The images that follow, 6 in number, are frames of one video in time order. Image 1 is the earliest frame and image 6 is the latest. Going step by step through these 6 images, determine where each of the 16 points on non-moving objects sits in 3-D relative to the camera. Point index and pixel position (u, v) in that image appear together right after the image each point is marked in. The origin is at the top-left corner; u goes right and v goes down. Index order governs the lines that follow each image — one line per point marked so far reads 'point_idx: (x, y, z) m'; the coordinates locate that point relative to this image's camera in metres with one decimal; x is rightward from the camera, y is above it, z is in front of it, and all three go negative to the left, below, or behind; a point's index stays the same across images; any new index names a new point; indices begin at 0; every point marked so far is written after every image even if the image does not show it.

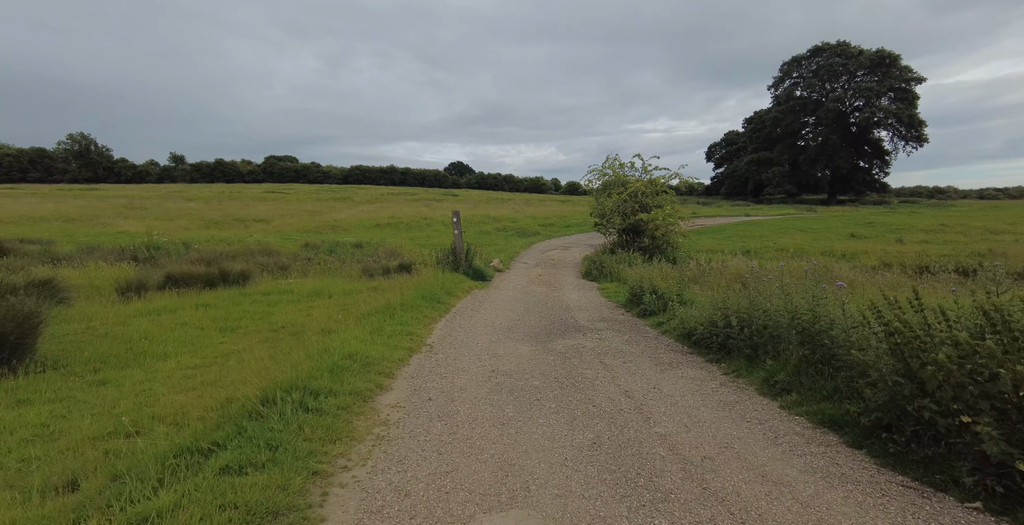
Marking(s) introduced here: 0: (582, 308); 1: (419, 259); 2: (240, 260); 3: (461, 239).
0: (+1.5, -1.0, +10.0) m
1: (-3.3, +0.1, +16.9) m
2: (-9.2, +0.1, +16.1) m
3: (-1.6, +0.7, +14.8) m
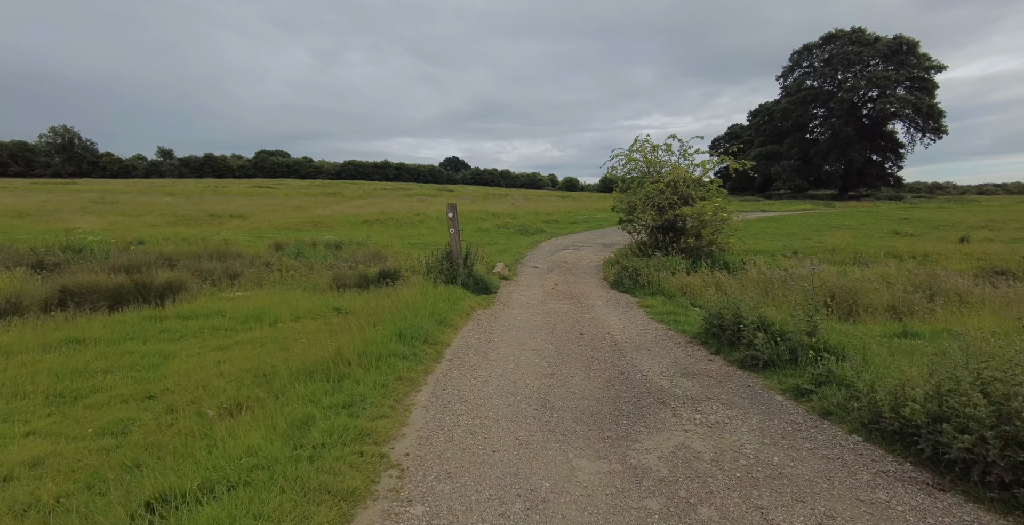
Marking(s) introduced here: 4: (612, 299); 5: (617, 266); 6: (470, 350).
0: (+1.8, -1.2, +6.7) m
1: (-3.1, 0.0, +13.6) m
2: (-9.0, -0.1, +12.8) m
3: (-1.3, +0.6, +11.6) m
4: (+2.4, -0.9, +11.1) m
5: (+3.0, -0.1, +13.6) m
6: (-0.5, -1.1, +6.1) m
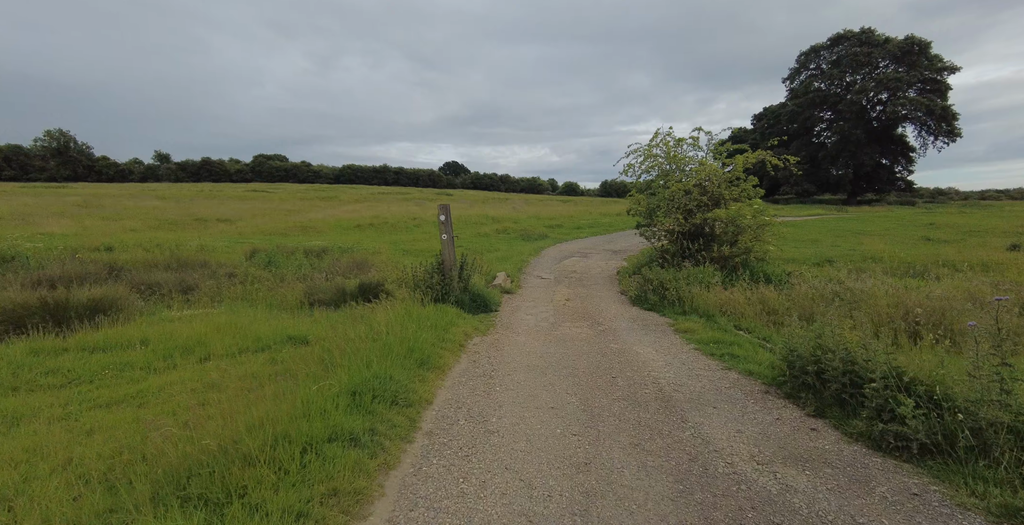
0: (+1.9, -1.4, +4.8) m
1: (-3.0, -0.3, +11.7) m
2: (-8.9, -0.3, +10.8) m
3: (-1.2, +0.3, +9.6) m
4: (+2.4, -1.1, +9.2) m
5: (+3.1, -0.4, +11.6) m
6: (-0.4, -1.3, +4.2) m
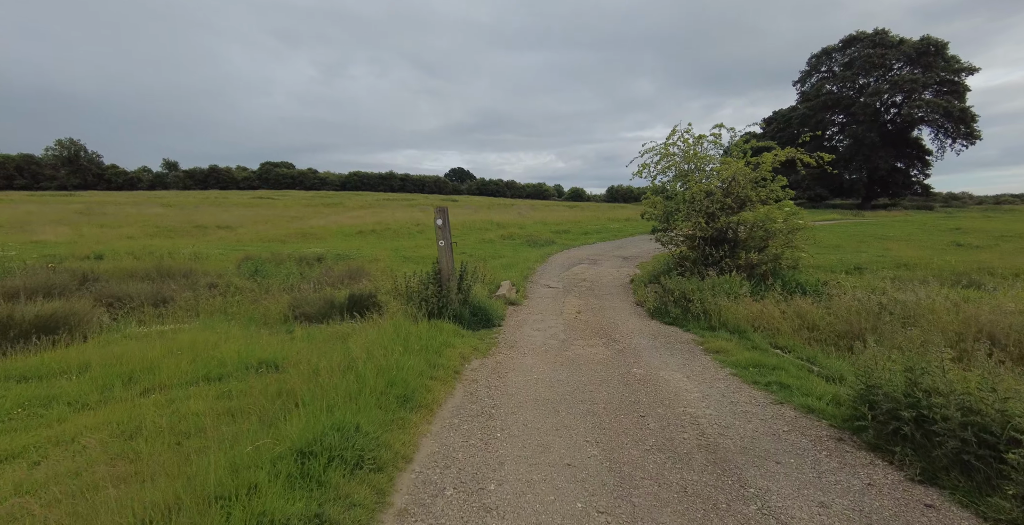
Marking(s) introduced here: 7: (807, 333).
0: (+1.9, -1.5, +3.7) m
1: (-2.8, -0.5, +10.7) m
2: (-8.8, -0.5, +9.9) m
3: (-1.1, +0.1, +8.6) m
4: (+2.5, -1.3, +8.1) m
5: (+3.3, -0.6, +10.6) m
6: (-0.4, -1.4, +3.1) m
7: (+4.9, -1.2, +8.0) m
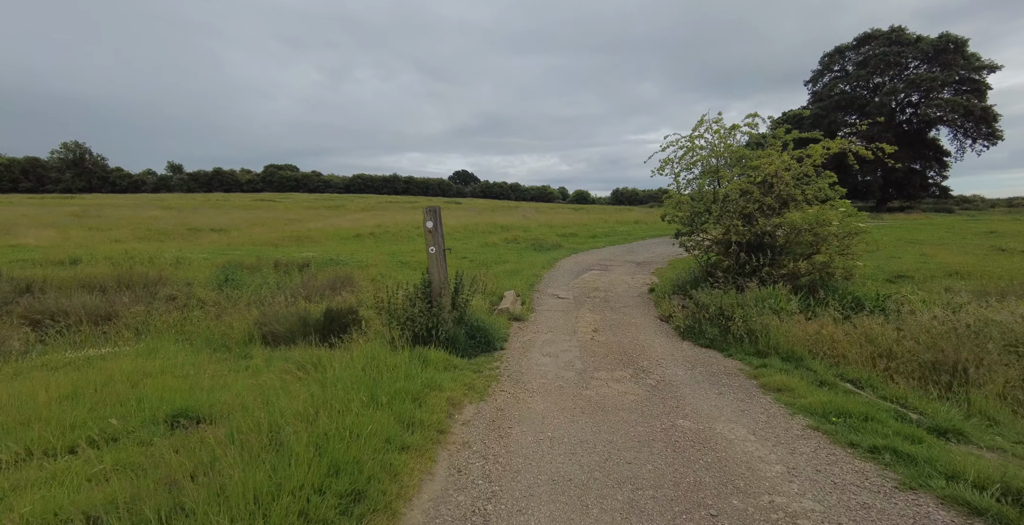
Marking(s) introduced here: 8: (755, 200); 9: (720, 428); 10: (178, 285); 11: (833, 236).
0: (+2.0, -1.7, +2.2) m
1: (-2.8, -0.7, +9.2) m
2: (-8.7, -0.7, +8.5) m
3: (-1.0, 0.0, +7.1) m
4: (+2.6, -1.5, +6.6) m
5: (+3.3, -0.8, +9.0) m
6: (-0.4, -1.6, +1.6) m
7: (+5.0, -1.3, +6.4) m
8: (+4.9, +1.3, +9.5) m
9: (+2.0, -1.6, +4.5) m
10: (-7.8, -0.5, +11.0) m
11: (+6.2, +0.5, +9.2) m
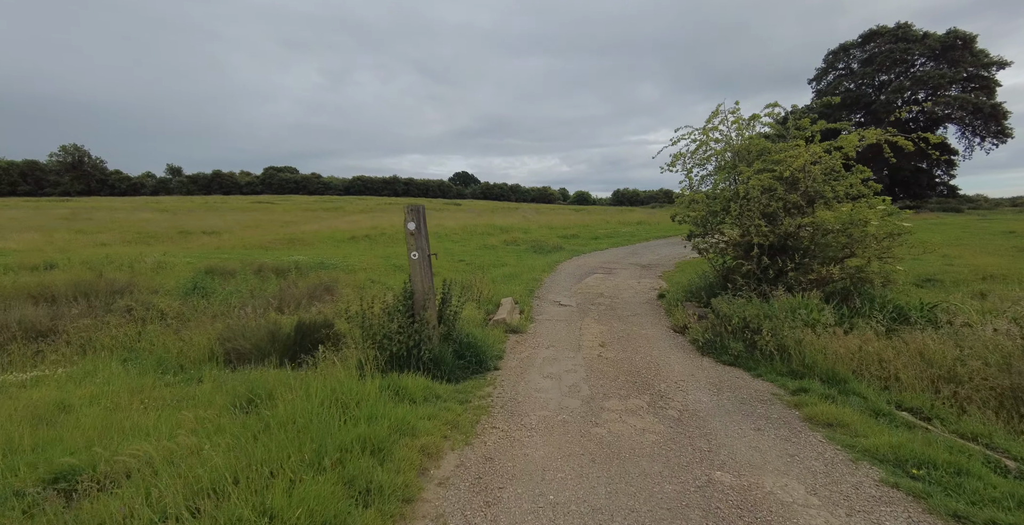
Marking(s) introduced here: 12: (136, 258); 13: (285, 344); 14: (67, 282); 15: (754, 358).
0: (+1.9, -1.7, +1.2) m
1: (-2.8, -0.8, +8.2) m
2: (-8.7, -0.8, +7.5) m
3: (-1.1, -0.1, +6.1) m
4: (+2.5, -1.6, +5.6) m
5: (+3.3, -0.8, +8.0) m
6: (-0.5, -1.6, +0.6) m
7: (+4.9, -1.4, +5.4) m
8: (+4.8, +1.2, +8.5) m
9: (+1.9, -1.6, +3.5) m
10: (-7.8, -0.7, +10.0) m
11: (+6.2, +0.4, +8.2) m
12: (-15.8, +0.2, +19.9) m
13: (-3.3, -1.2, +6.9) m
14: (-11.1, -0.5, +11.7) m
15: (+3.4, -1.3, +6.7) m
